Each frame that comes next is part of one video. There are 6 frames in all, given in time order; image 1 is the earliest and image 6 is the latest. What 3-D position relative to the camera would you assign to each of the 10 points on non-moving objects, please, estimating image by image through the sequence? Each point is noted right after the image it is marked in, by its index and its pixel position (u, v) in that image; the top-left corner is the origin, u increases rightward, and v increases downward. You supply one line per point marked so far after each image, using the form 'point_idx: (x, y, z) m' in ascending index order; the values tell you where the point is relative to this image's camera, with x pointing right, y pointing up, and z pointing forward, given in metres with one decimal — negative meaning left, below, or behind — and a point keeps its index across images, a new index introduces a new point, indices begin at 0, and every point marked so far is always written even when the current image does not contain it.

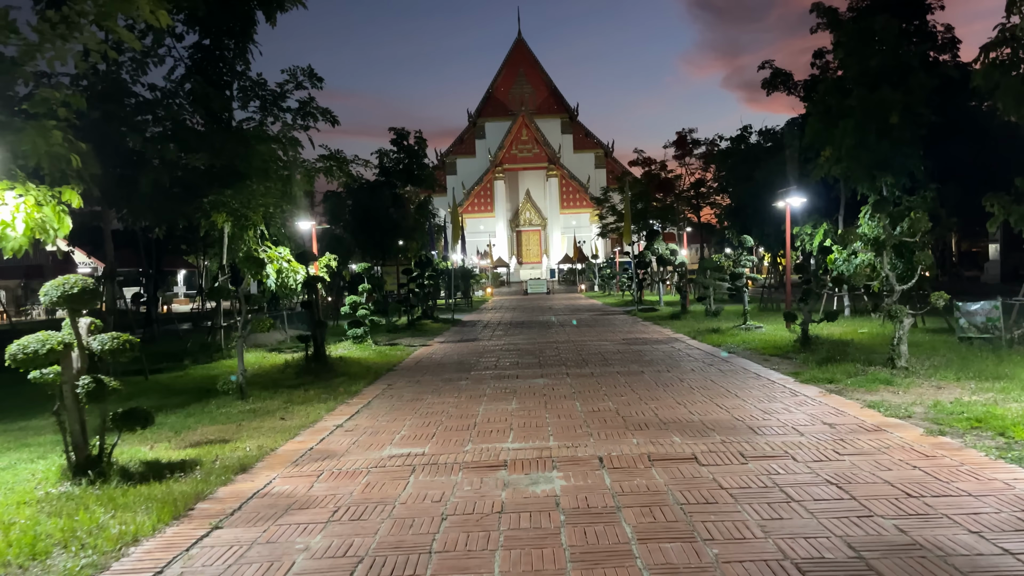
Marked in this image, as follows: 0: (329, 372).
0: (-2.5, -1.1, +10.6) m
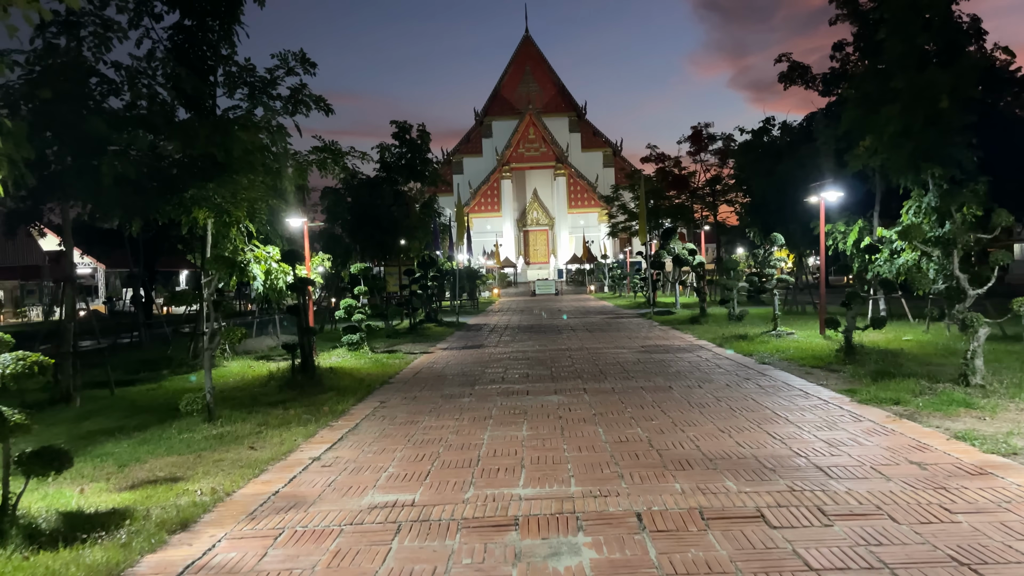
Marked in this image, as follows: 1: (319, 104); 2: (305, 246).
0: (-2.4, -1.2, +9.4) m
1: (-3.4, +3.3, +13.8) m
2: (-3.6, +0.7, +13.5) m
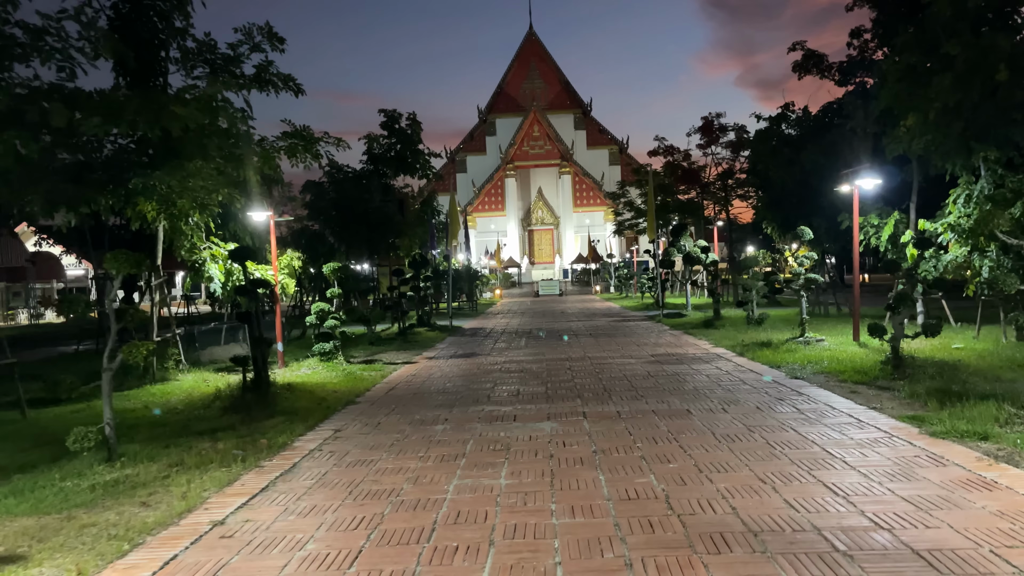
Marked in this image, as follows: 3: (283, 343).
0: (-2.5, -1.2, +7.9) m
1: (-3.5, +3.2, +12.3) m
2: (-3.7, +0.7, +12.0) m
3: (-3.8, -1.0, +12.9) m
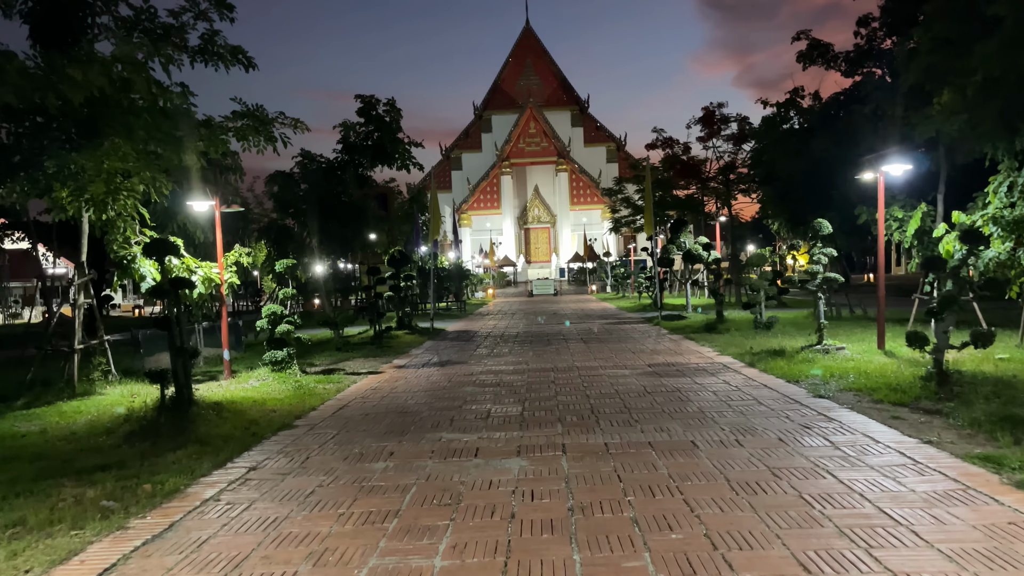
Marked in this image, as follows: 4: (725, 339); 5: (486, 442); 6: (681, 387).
0: (-2.8, -1.2, +6.5) m
1: (-3.8, +3.2, +10.9) m
2: (-4.0, +0.7, +10.6) m
3: (-4.1, -1.0, +11.4) m
4: (+3.4, -0.8, +12.6) m
5: (-0.2, -1.2, +6.0) m
6: (+1.8, -1.0, +8.3) m
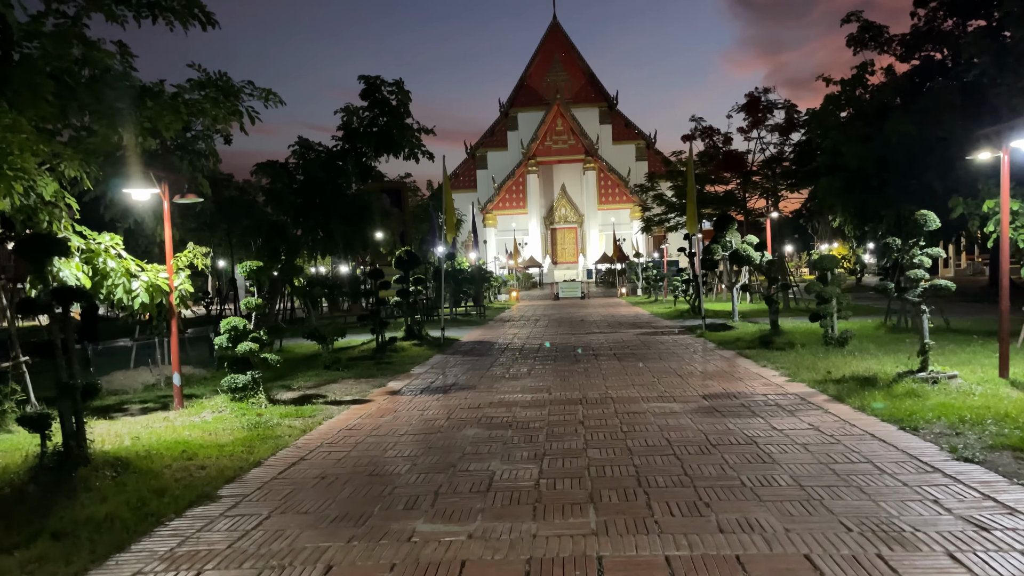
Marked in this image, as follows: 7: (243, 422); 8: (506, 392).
0: (-2.7, -1.3, +4.5) m
1: (-3.6, +3.1, +8.9) m
2: (-3.8, +0.6, +8.6) m
3: (-3.9, -1.1, +9.5) m
4: (+3.7, -0.9, +10.3) m
5: (-0.2, -1.3, +3.9) m
6: (+1.9, -1.2, +6.1) m
7: (-2.6, -1.3, +7.6) m
8: (-0.1, -1.2, +9.1) m
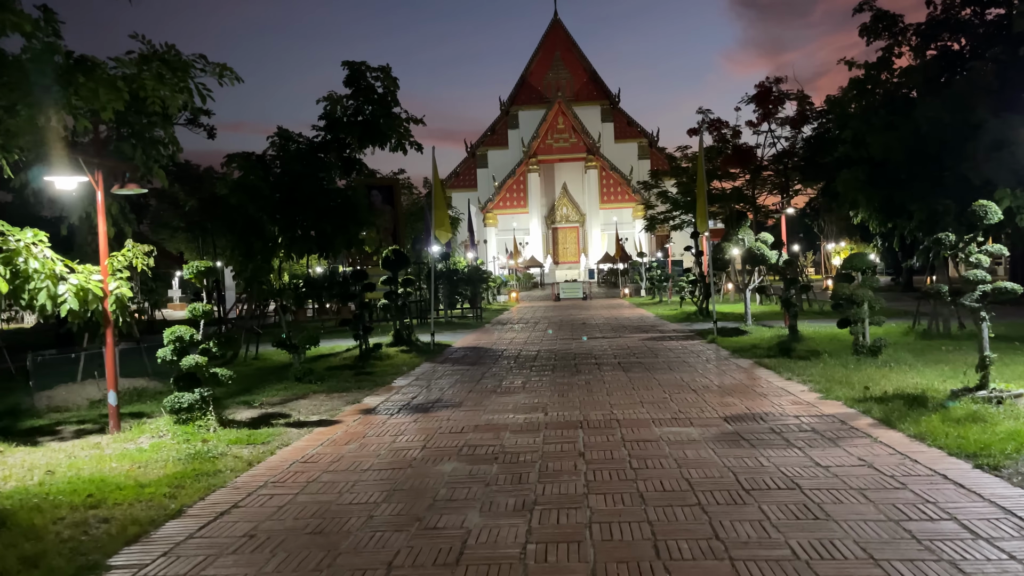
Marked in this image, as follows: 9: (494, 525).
0: (-2.8, -1.4, +3.3) m
1: (-3.7, +3.1, +7.7) m
2: (-3.9, +0.6, +7.4) m
3: (-4.0, -1.2, +8.3) m
4: (+3.6, -1.0, +9.1) m
5: (-0.3, -1.3, +2.7) m
6: (+1.8, -1.2, +4.9) m
7: (-2.7, -1.3, +6.4) m
8: (-0.2, -1.2, +8.0) m
9: (-0.1, -1.3, +4.3) m
